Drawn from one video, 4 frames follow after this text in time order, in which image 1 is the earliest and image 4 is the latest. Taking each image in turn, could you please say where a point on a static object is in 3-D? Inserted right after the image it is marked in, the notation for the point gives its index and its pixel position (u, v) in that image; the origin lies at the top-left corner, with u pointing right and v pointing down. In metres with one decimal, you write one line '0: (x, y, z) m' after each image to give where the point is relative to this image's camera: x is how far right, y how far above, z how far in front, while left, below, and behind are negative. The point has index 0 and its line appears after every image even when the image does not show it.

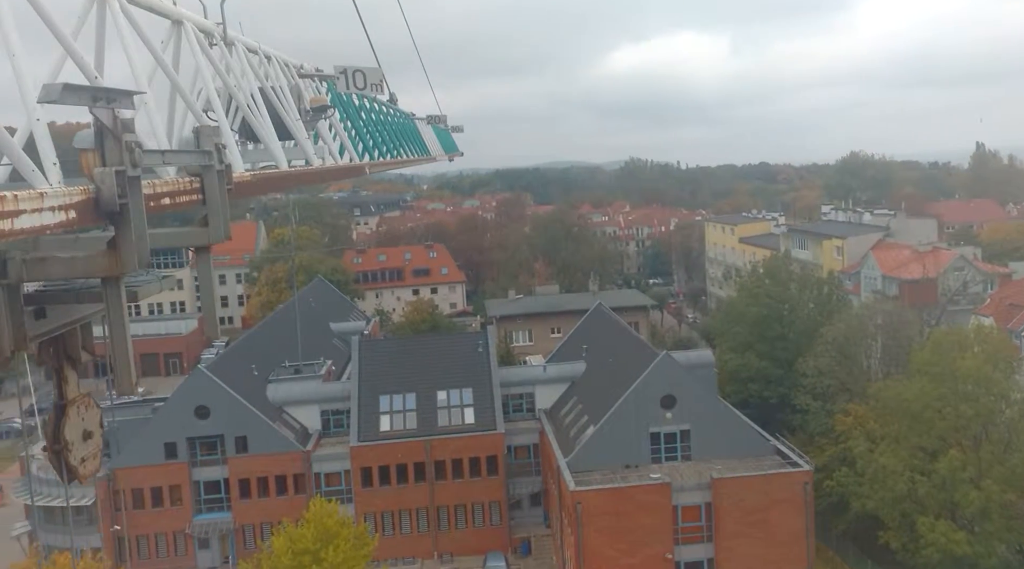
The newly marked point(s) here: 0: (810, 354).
0: (+6.4, -1.4, +19.3) m
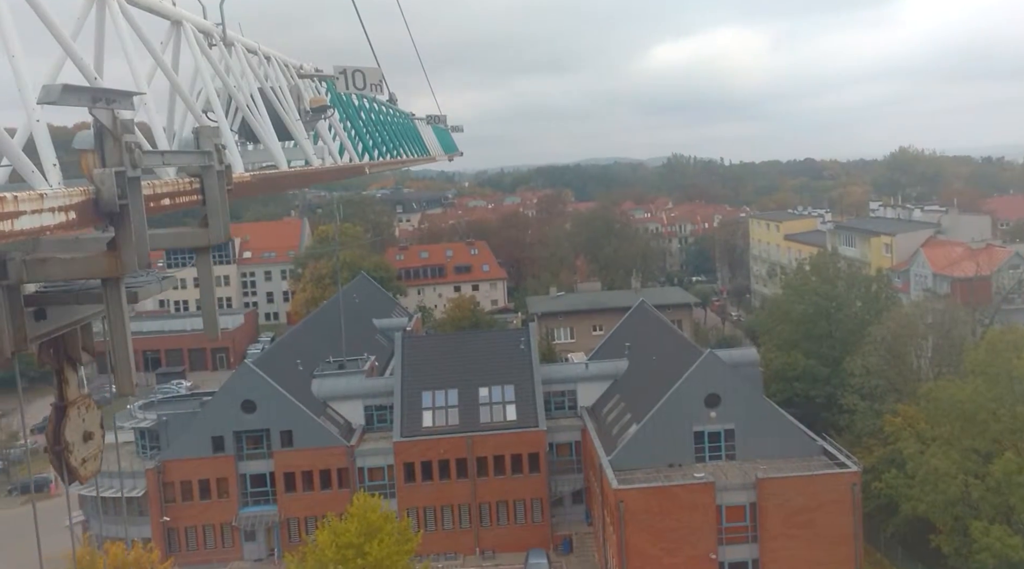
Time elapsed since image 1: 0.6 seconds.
0: (+7.2, -1.4, +18.9) m
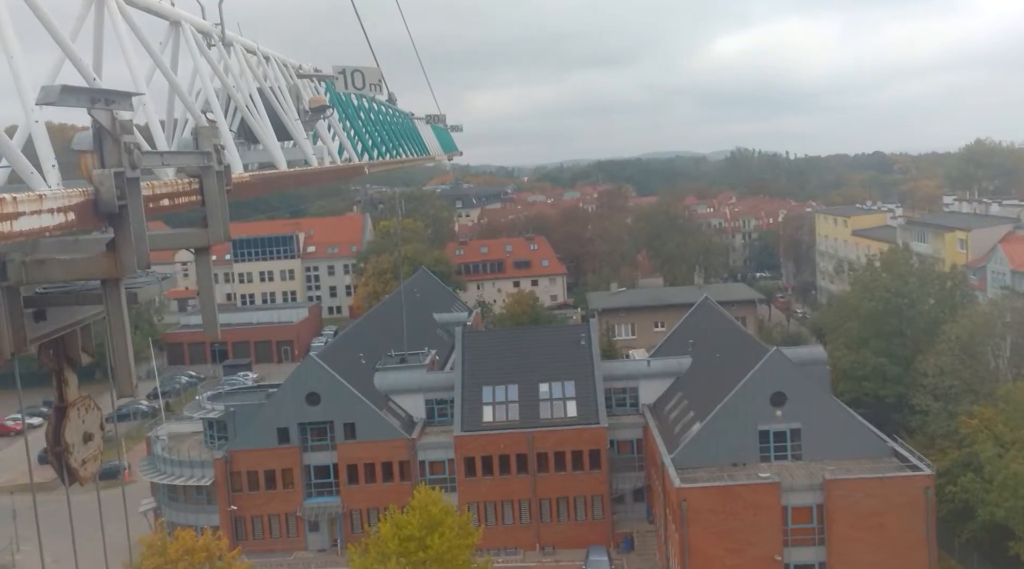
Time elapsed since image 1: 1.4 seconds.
0: (+8.2, -1.4, +18.2) m
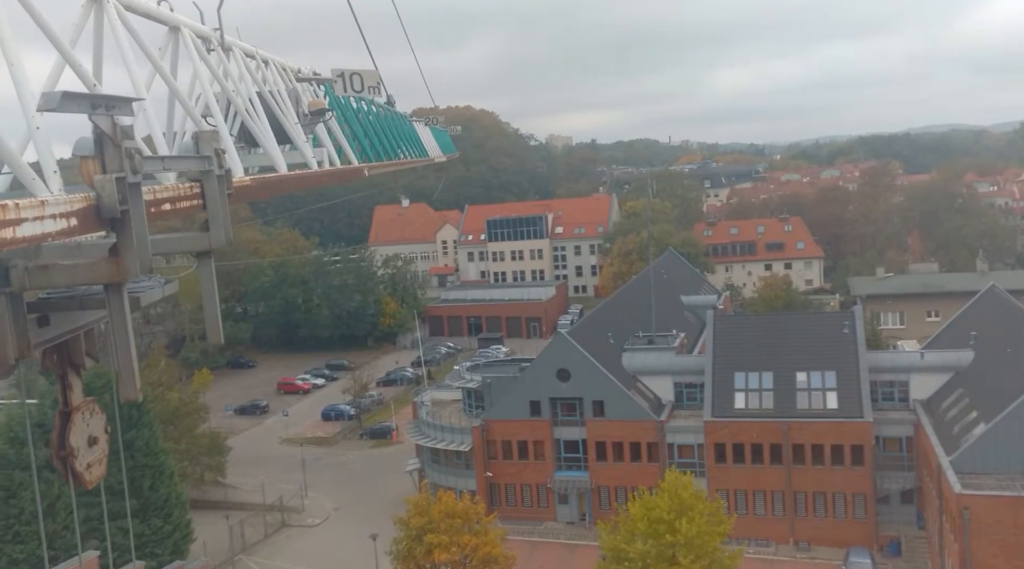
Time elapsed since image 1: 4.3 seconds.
0: (+11.9, -1.3, +14.8) m
